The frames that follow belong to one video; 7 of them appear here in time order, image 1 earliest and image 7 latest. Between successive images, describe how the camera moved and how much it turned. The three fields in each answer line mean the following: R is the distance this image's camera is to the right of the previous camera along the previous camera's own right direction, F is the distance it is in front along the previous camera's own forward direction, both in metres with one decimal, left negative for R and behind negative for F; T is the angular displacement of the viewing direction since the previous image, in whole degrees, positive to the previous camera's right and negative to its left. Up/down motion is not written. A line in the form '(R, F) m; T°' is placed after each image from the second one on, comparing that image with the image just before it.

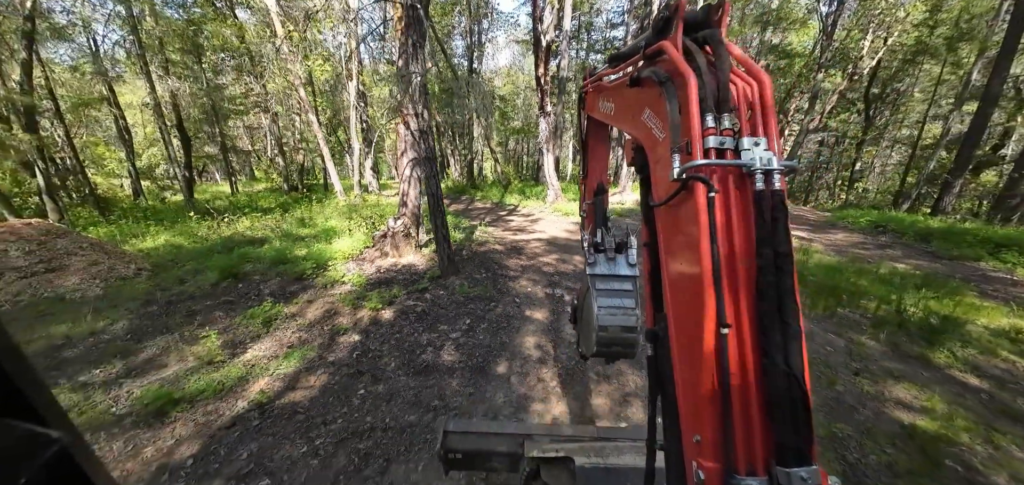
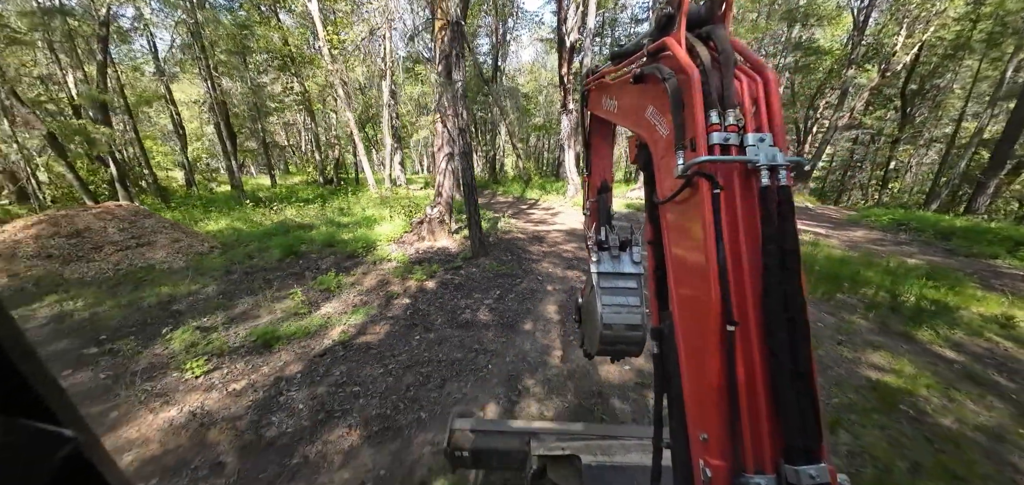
(-0.1, -0.8) m; -3°
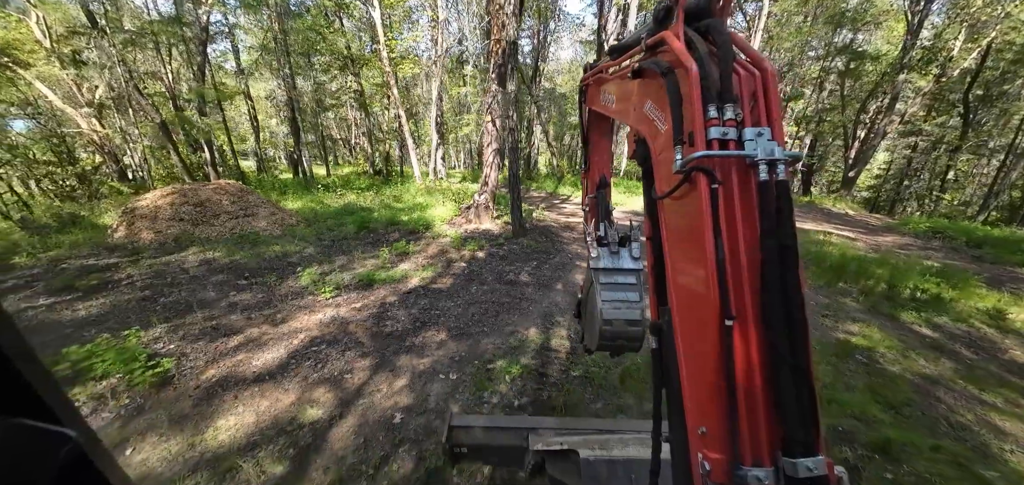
(-0.1, -1.2) m; -5°
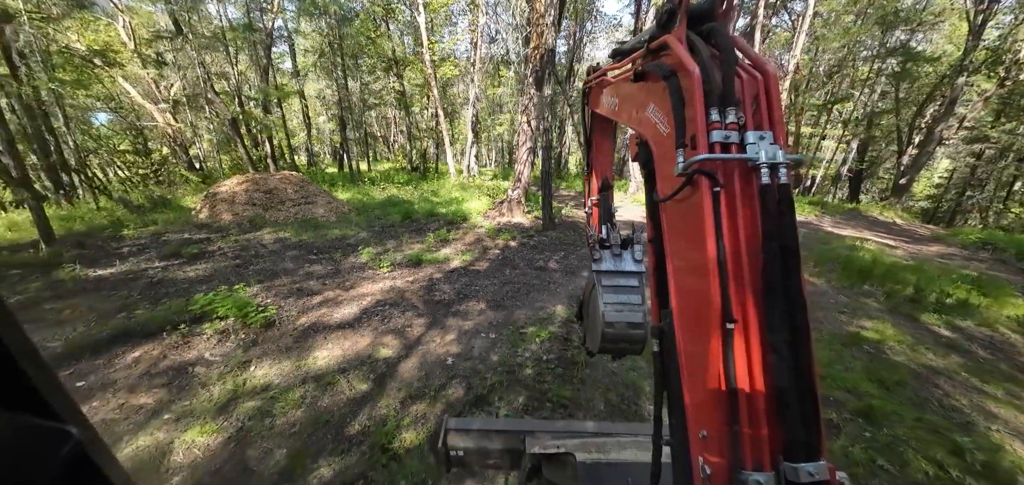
(-0.1, -0.7) m; -4°
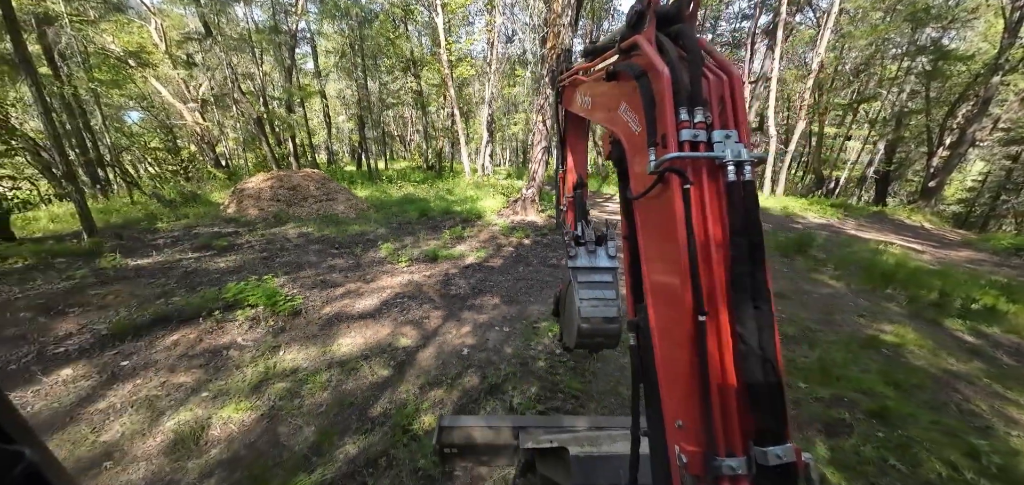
(0.0, -0.1) m; -2°
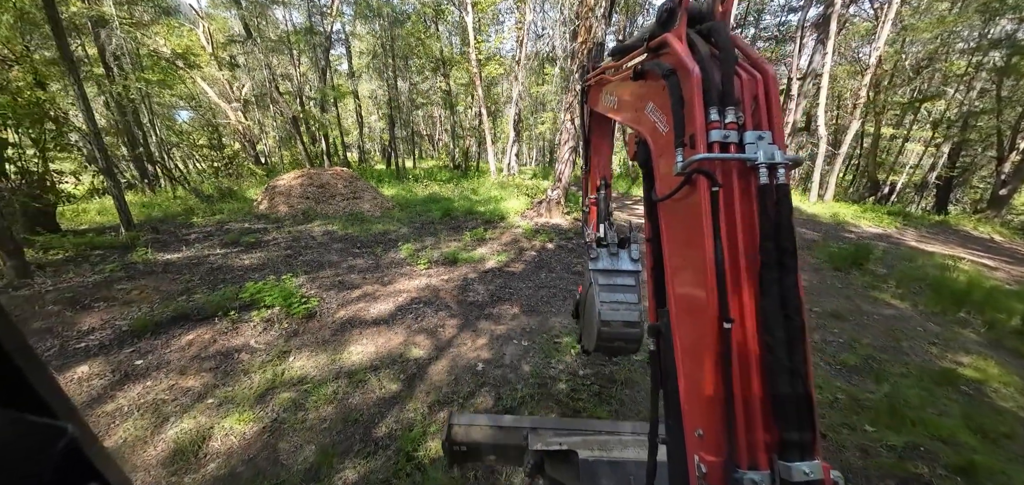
(0.0, +0.3) m; -4°
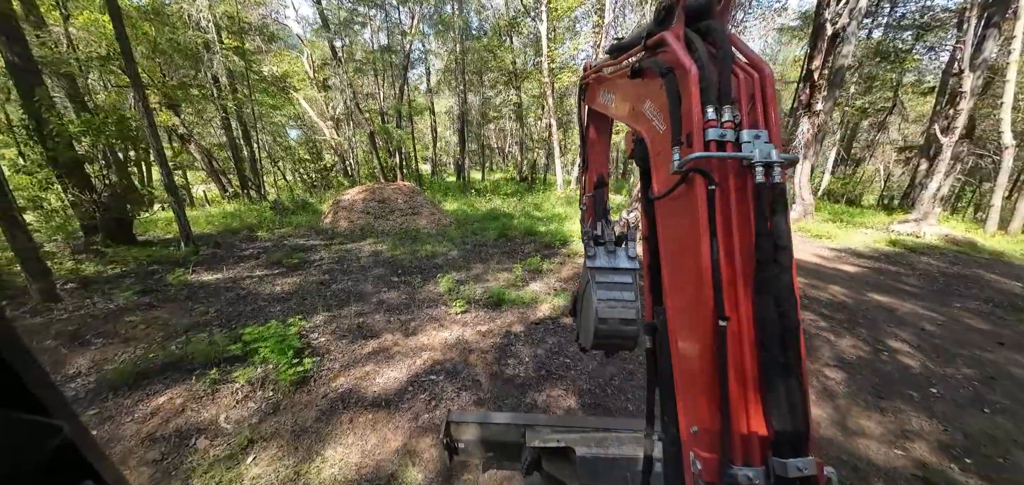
(+0.1, +1.3) m; -11°
